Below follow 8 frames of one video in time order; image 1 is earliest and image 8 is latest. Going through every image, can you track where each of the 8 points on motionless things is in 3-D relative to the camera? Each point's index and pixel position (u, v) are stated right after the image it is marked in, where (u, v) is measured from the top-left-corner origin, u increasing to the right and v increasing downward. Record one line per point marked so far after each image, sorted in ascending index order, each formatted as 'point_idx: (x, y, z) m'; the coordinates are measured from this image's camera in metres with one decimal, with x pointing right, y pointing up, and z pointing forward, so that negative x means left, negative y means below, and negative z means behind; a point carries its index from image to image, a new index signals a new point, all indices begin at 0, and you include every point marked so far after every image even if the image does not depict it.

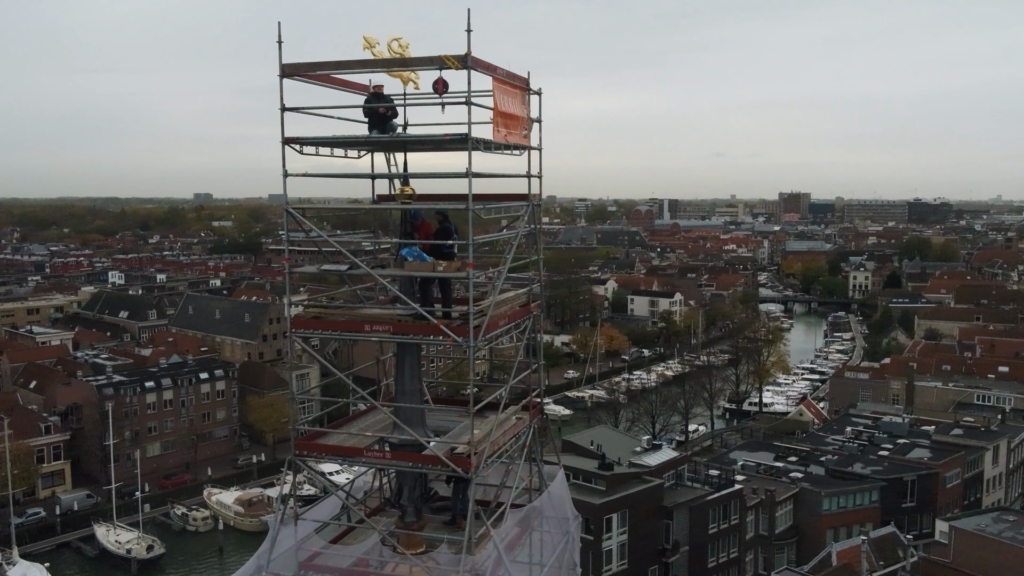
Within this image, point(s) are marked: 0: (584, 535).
0: (+1.4, -4.9, +17.7) m
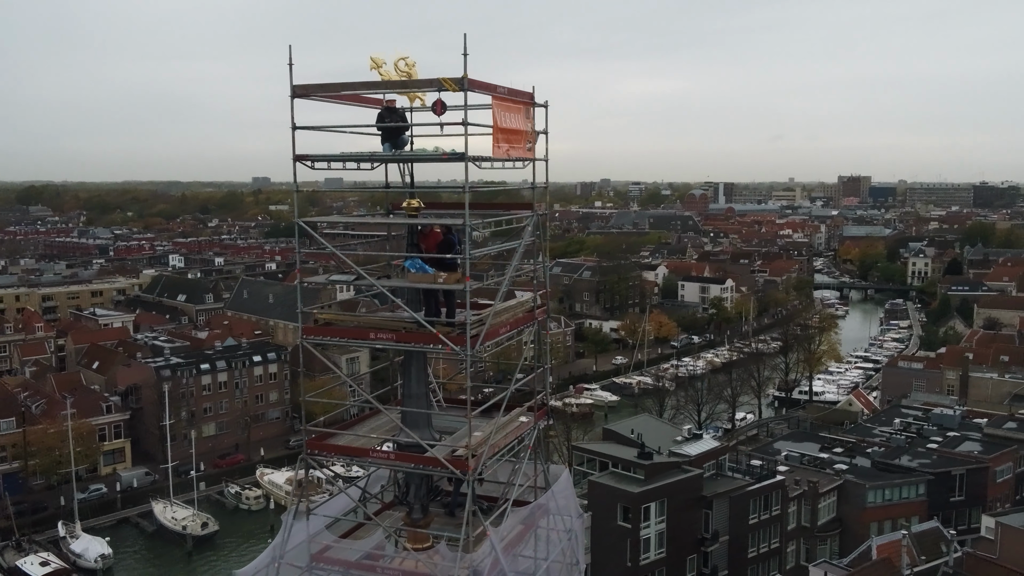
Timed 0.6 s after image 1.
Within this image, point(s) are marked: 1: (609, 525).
0: (+2.2, -4.7, +17.9) m
1: (+2.0, -4.8, +18.1) m
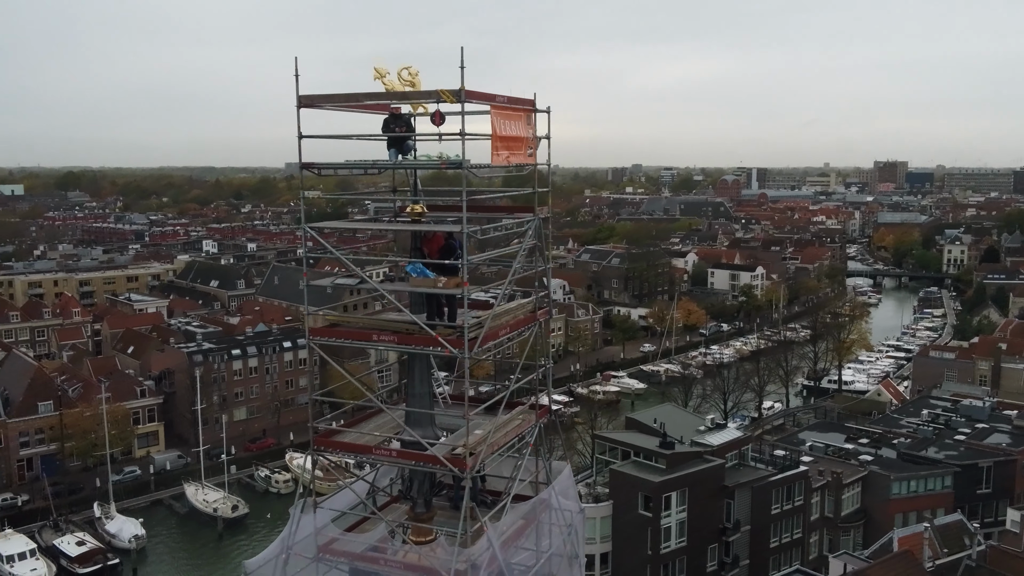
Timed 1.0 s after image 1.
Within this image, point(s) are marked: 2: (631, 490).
0: (+2.6, -4.5, +18.0) m
1: (+2.4, -4.6, +18.2) m
2: (+2.4, -4.1, +18.2) m
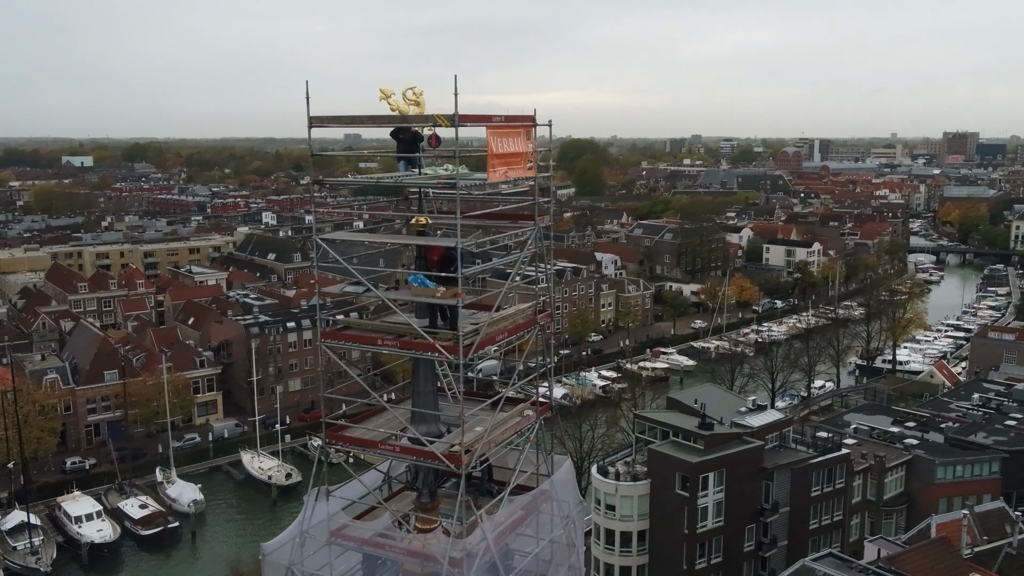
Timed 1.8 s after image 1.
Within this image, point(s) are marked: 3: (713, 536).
0: (+3.4, -4.2, +18.3) m
1: (+3.2, -4.2, +18.5) m
2: (+3.2, -3.7, +18.5) m
3: (+4.2, -5.2, +18.7) m
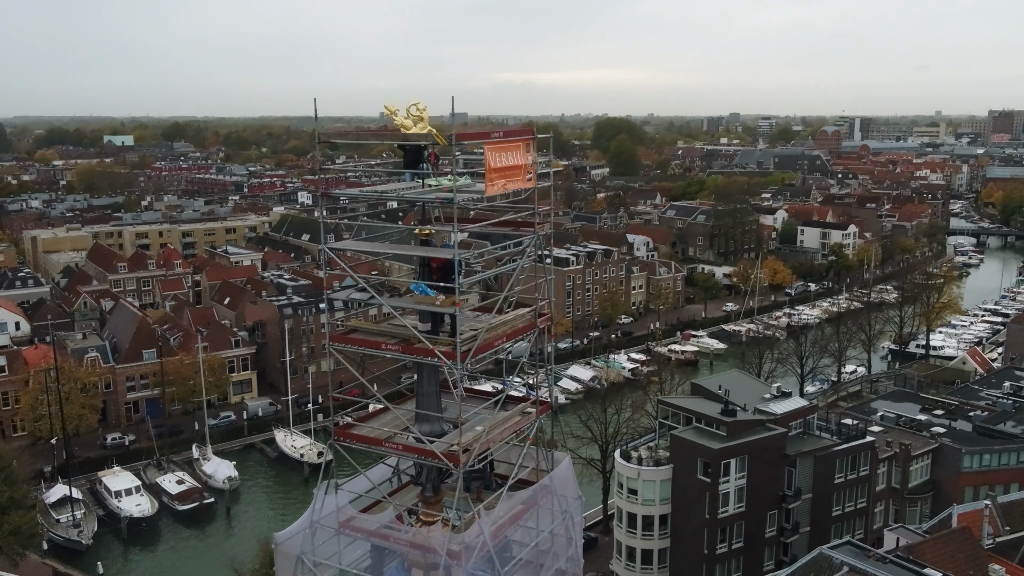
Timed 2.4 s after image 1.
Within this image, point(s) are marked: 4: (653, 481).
0: (+3.9, -3.9, +18.5) m
1: (+3.7, -4.0, +18.7) m
2: (+3.7, -3.5, +18.6) m
3: (+4.7, -4.9, +18.9) m
4: (+3.0, -4.1, +19.2) m
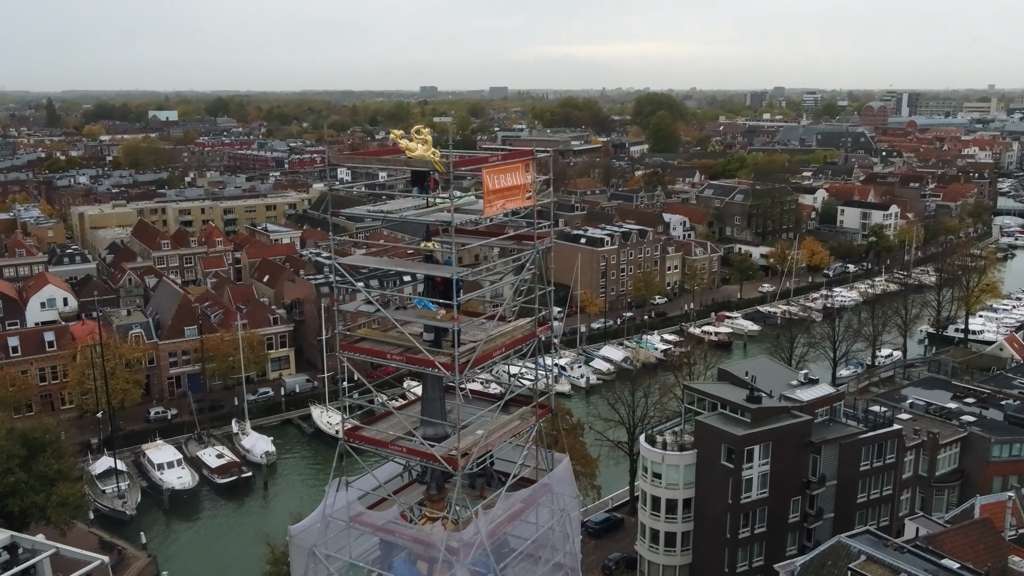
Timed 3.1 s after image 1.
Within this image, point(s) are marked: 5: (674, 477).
0: (+4.4, -3.7, +18.7) m
1: (+4.2, -3.7, +18.9) m
2: (+4.3, -3.2, +18.9) m
3: (+5.2, -4.7, +19.1) m
4: (+3.6, -3.9, +19.5) m
5: (+3.5, -4.1, +19.6) m
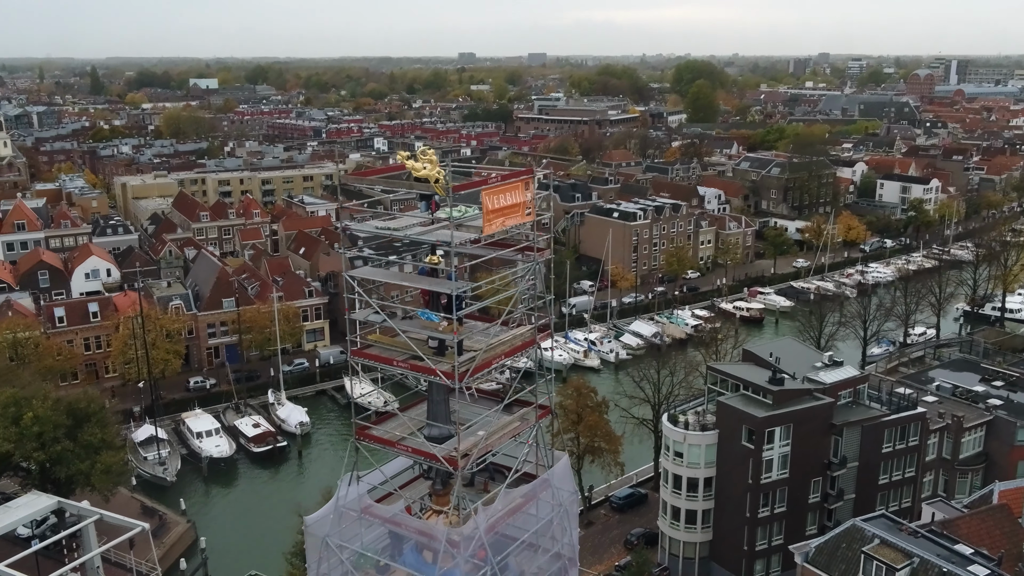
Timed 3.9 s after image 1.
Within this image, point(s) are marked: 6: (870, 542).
0: (+4.9, -3.3, +19.0) m
1: (+4.8, -3.4, +19.2) m
2: (+4.8, -2.9, +19.1) m
3: (+5.7, -4.3, +19.3) m
4: (+4.1, -3.5, +19.8) m
5: (+4.1, -3.8, +19.9) m
6: (+6.0, -4.3, +15.1) m
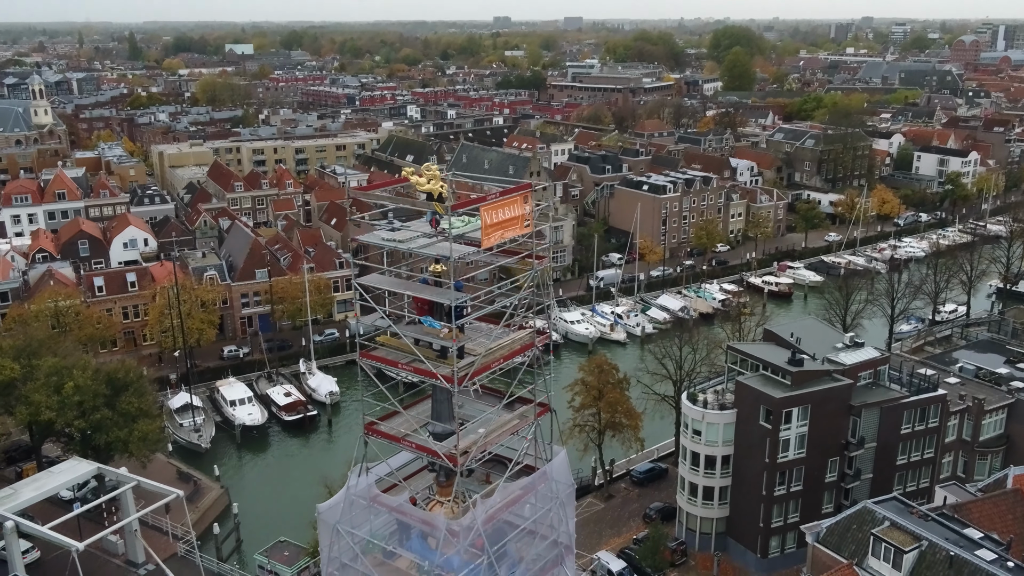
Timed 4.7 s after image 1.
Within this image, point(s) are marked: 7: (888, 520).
0: (+5.4, -2.9, +19.2) m
1: (+5.2, -3.0, +19.5) m
2: (+5.3, -2.5, +19.4) m
3: (+6.2, -3.9, +19.6) m
4: (+4.6, -3.0, +20.1) m
5: (+4.5, -3.3, +20.2) m
6: (+6.3, -4.1, +15.4) m
7: (+6.4, -4.0, +15.3) m
